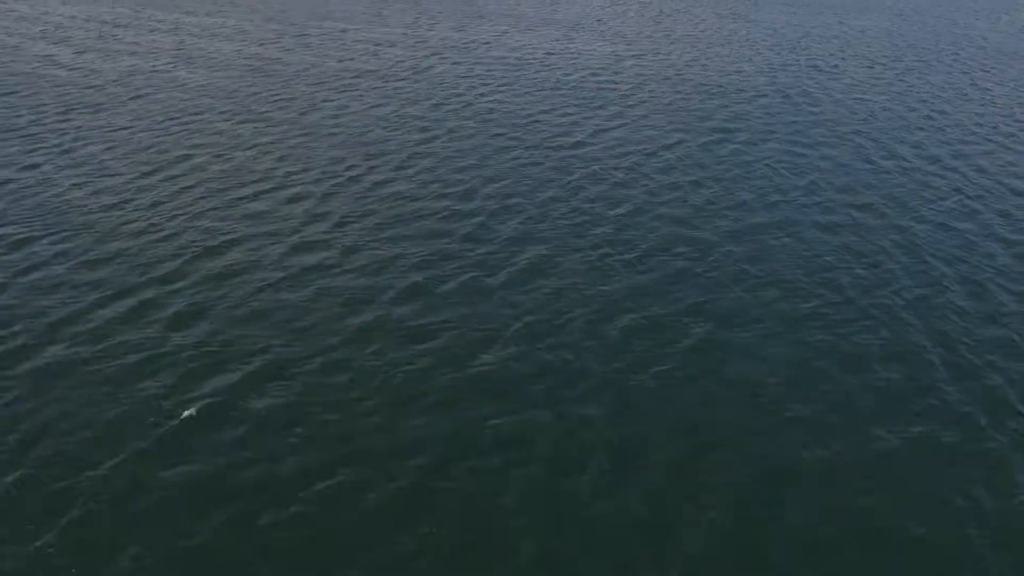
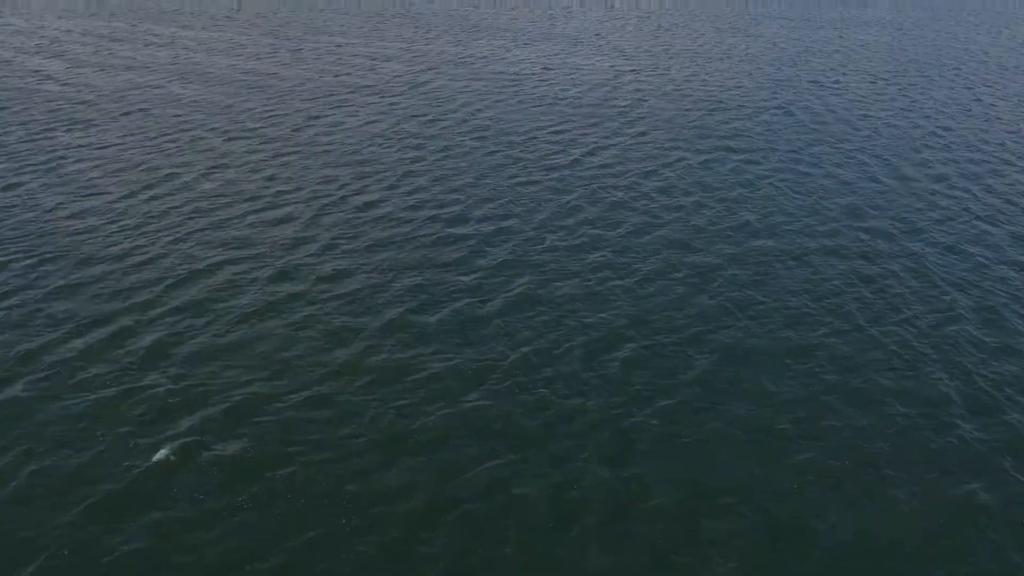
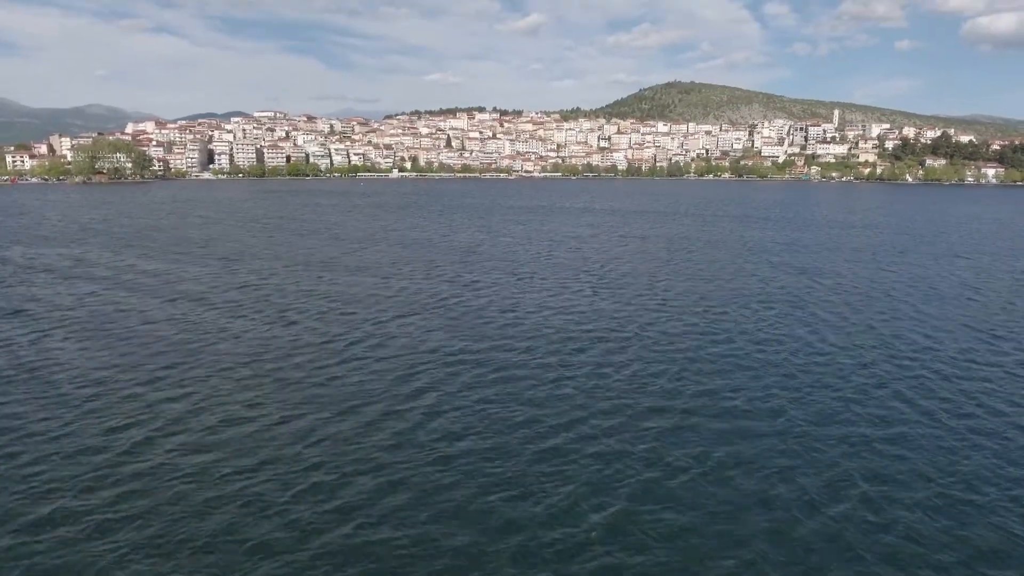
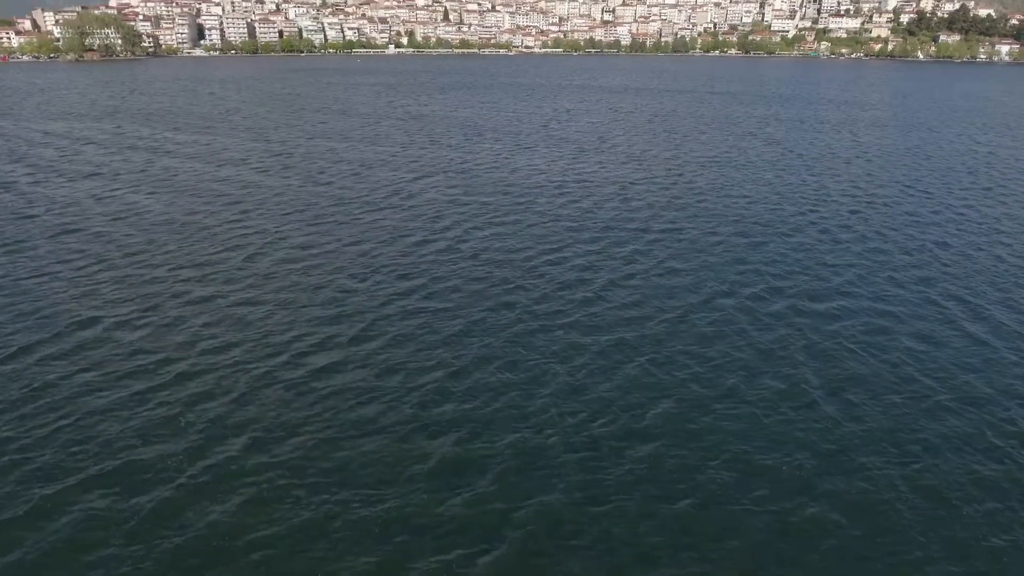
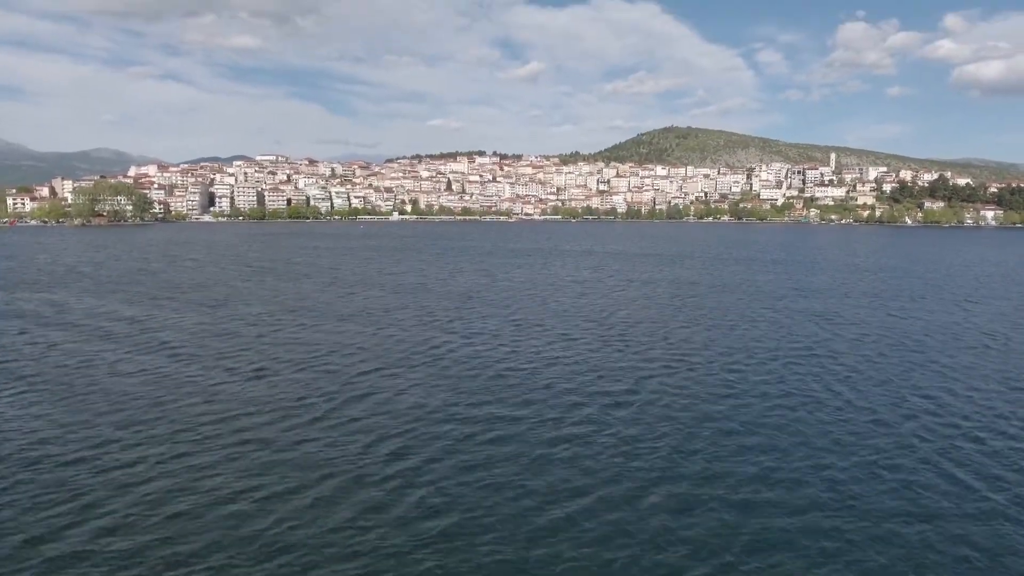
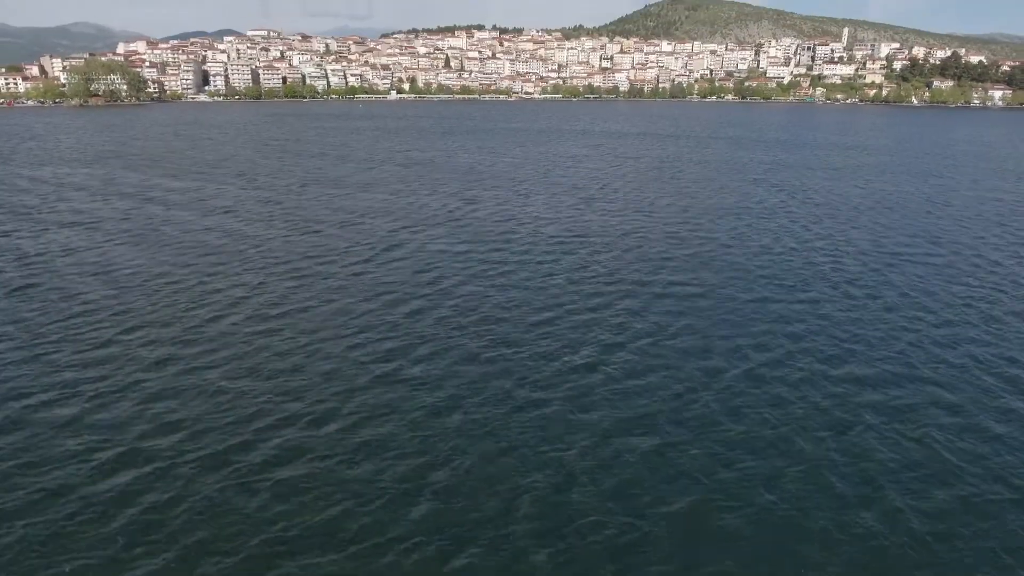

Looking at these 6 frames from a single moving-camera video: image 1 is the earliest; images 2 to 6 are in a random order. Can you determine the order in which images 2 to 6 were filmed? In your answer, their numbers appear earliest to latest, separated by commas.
2, 4, 6, 3, 5
